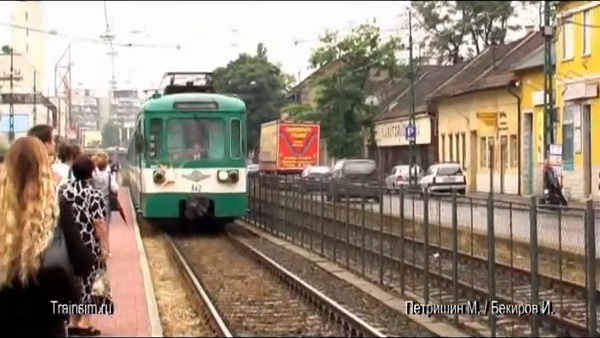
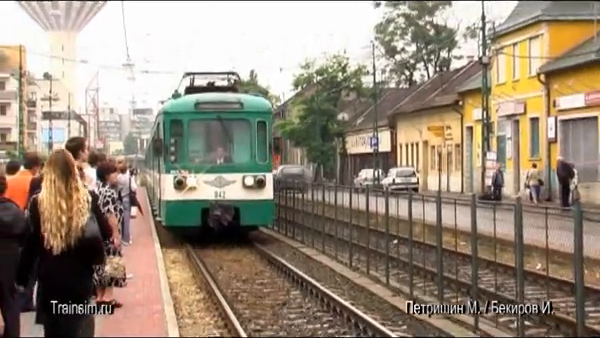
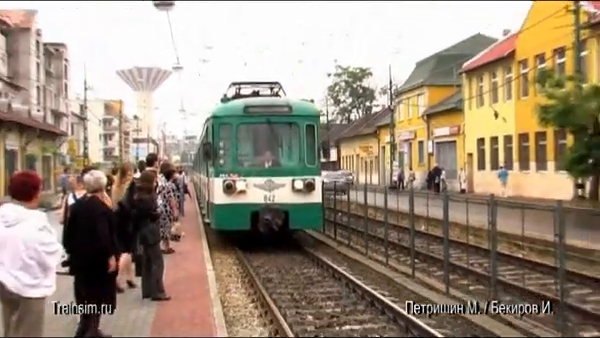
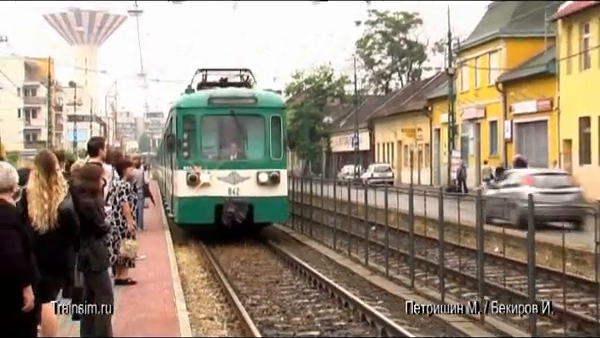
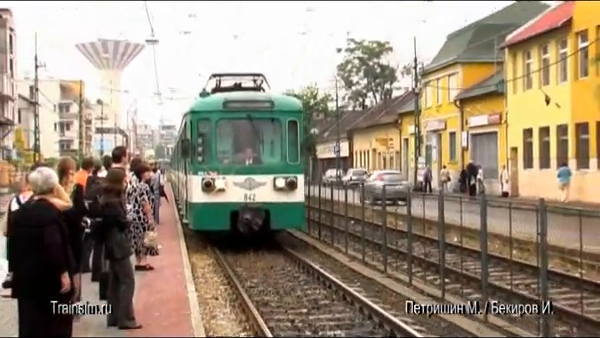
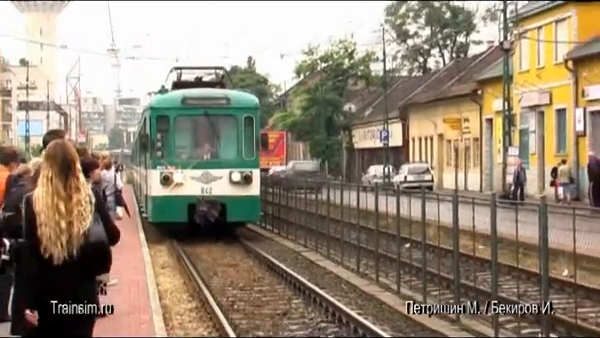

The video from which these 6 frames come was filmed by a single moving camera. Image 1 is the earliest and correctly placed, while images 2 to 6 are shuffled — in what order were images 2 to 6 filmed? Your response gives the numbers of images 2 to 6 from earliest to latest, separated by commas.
6, 2, 4, 5, 3
